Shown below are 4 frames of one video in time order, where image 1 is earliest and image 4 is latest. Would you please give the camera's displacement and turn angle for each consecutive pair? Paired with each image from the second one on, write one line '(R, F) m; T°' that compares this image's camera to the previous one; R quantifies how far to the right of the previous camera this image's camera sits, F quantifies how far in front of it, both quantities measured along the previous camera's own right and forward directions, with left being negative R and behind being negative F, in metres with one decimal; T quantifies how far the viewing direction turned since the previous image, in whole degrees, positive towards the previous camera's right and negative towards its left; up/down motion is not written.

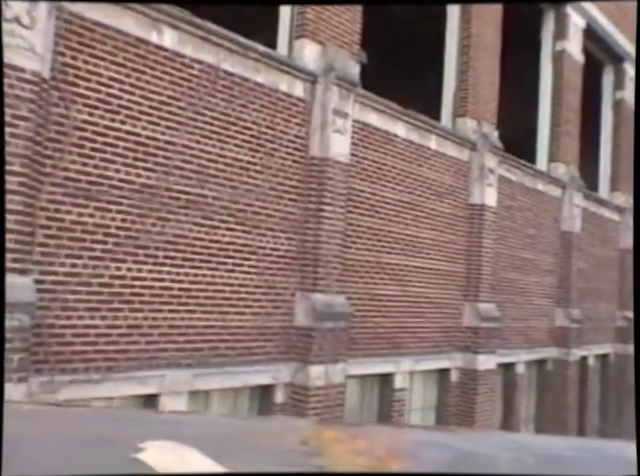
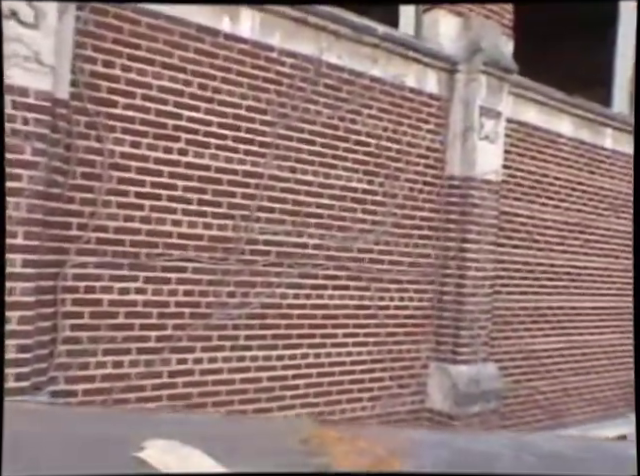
(-0.2, +1.9) m; -8°
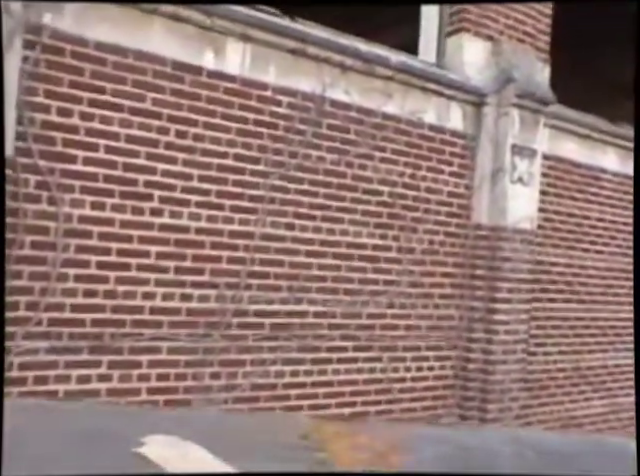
(+0.2, +0.7) m; -2°
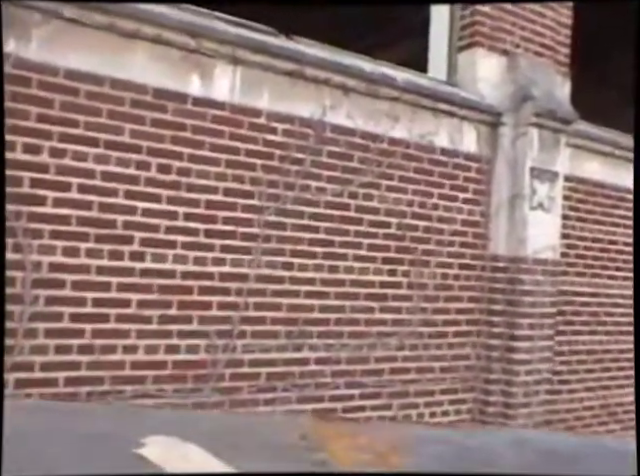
(+0.1, +0.4) m; -1°
